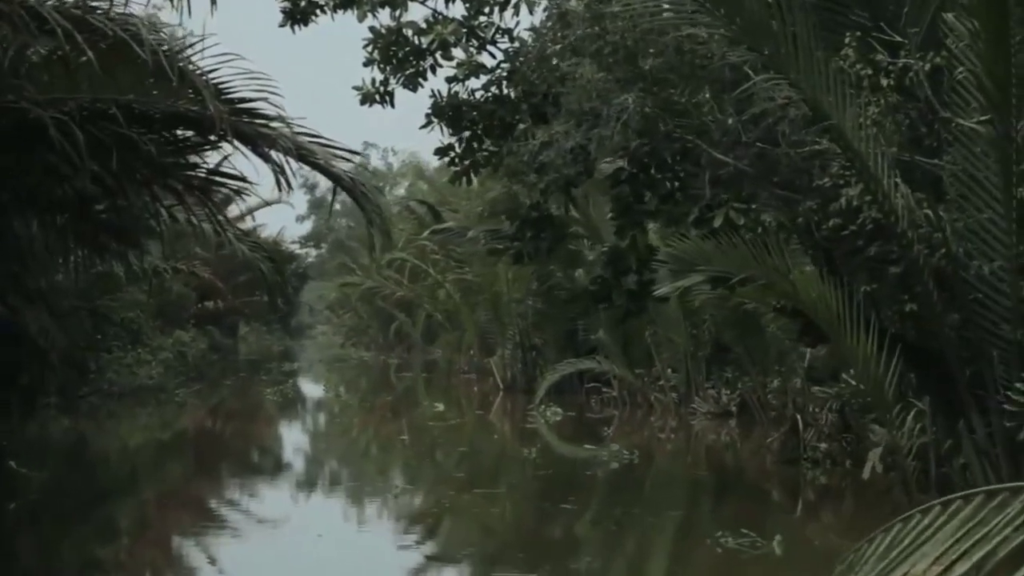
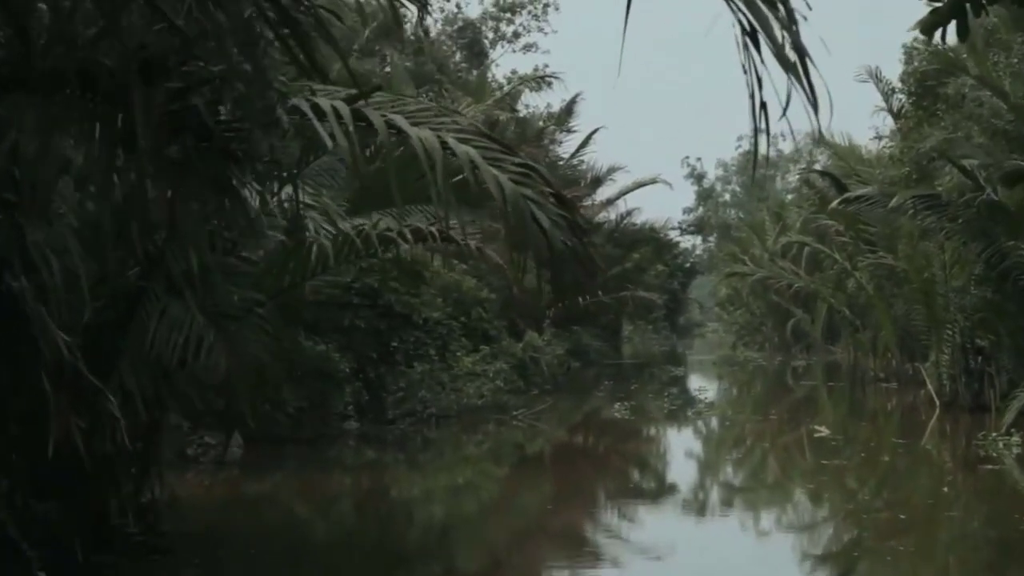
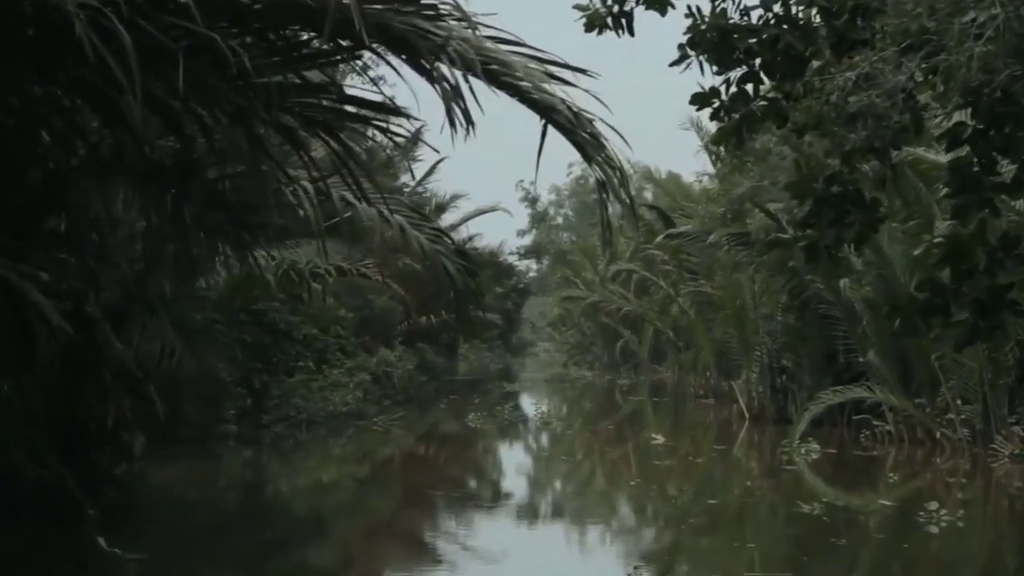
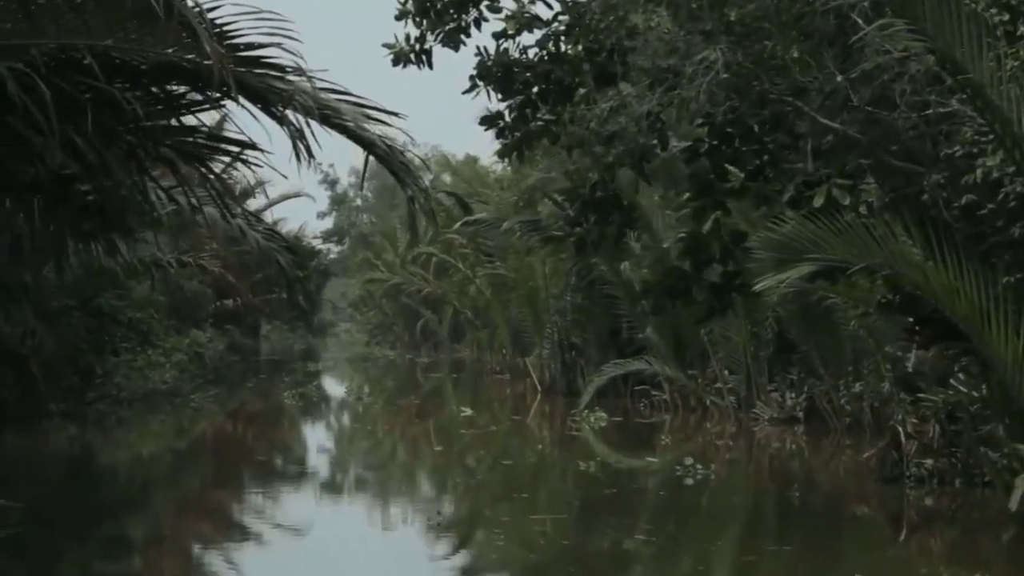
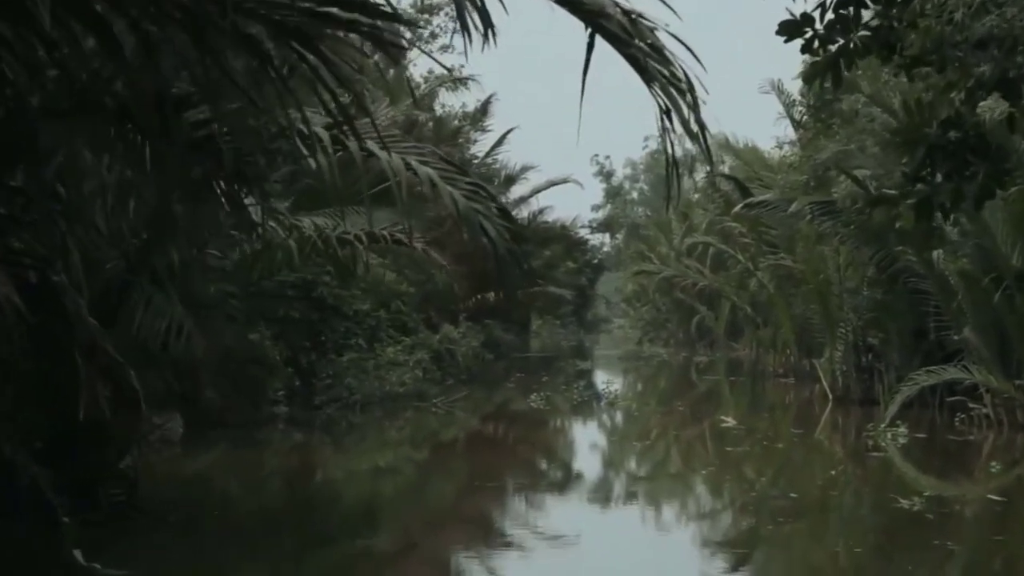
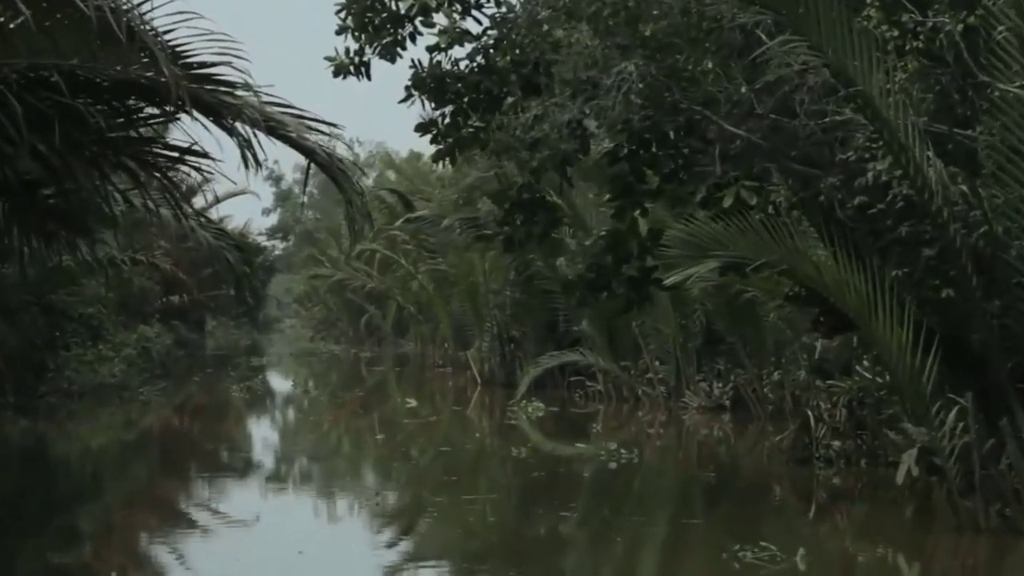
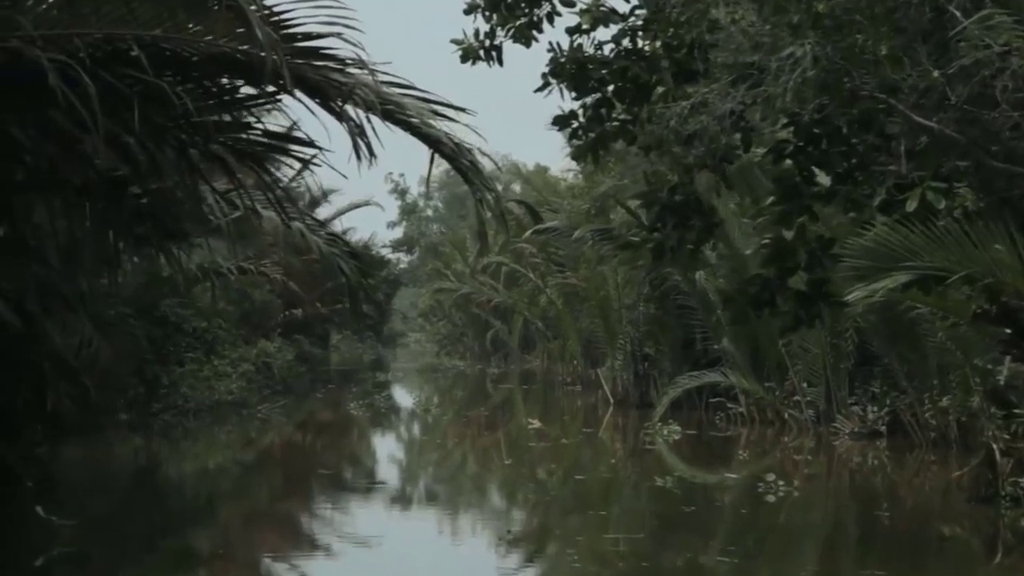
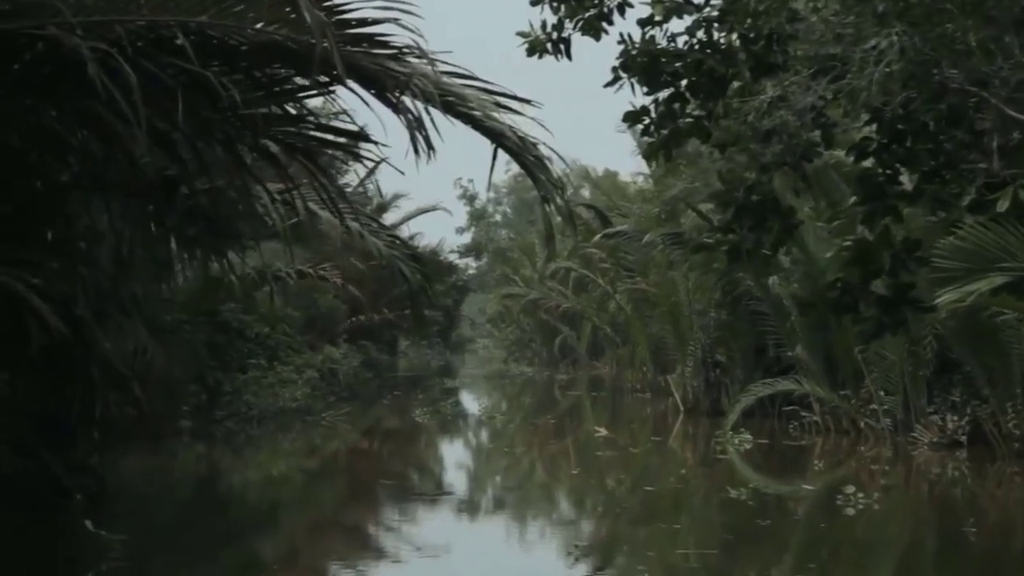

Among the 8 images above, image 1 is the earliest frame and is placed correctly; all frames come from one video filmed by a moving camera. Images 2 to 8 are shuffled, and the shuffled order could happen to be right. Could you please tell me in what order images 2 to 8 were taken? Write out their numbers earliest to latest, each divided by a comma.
6, 4, 7, 8, 3, 5, 2
